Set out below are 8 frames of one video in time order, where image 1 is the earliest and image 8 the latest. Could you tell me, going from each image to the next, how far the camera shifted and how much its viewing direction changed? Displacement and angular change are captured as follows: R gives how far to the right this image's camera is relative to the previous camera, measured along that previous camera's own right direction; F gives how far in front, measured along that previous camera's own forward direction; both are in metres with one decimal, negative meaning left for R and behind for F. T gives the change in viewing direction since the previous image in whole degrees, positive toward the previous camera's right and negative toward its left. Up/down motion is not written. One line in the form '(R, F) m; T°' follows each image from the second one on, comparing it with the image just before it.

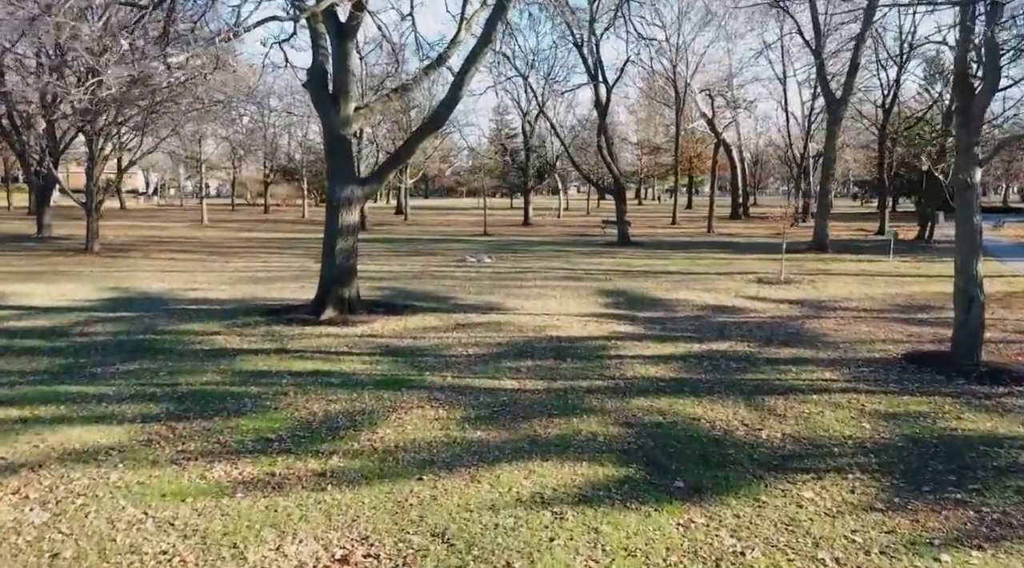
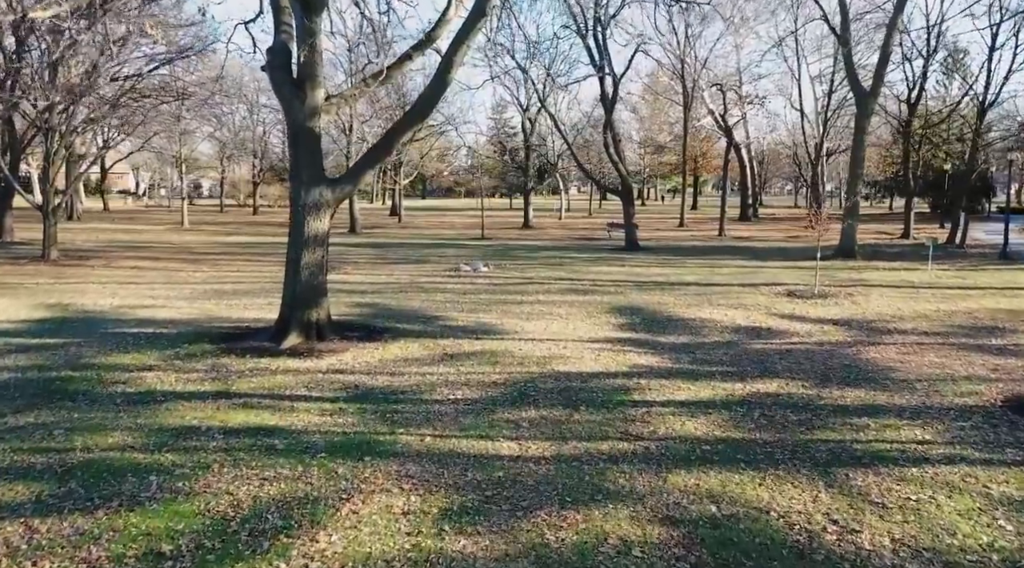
(0.0, +1.9) m; 0°
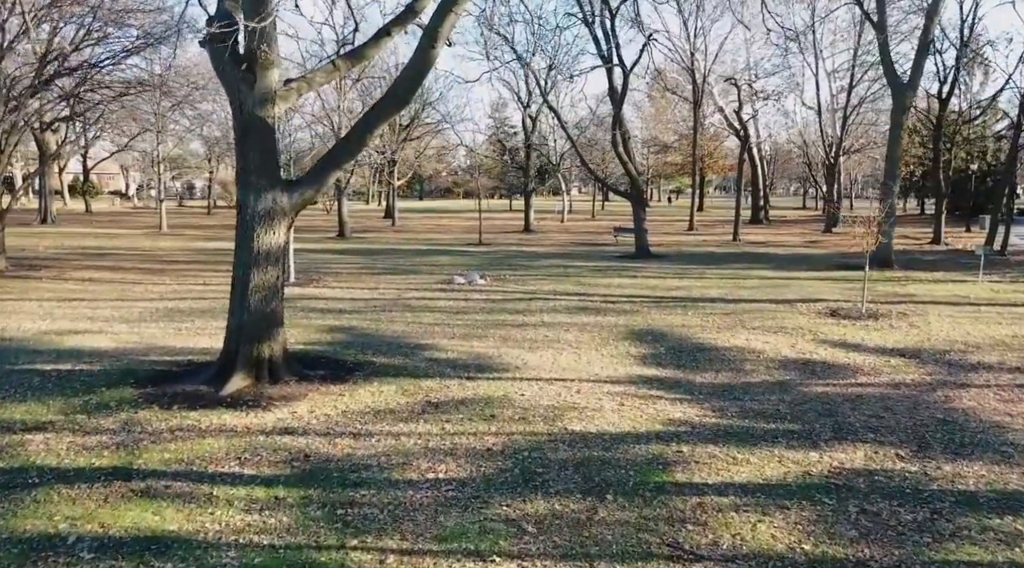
(0.0, +2.0) m; 0°
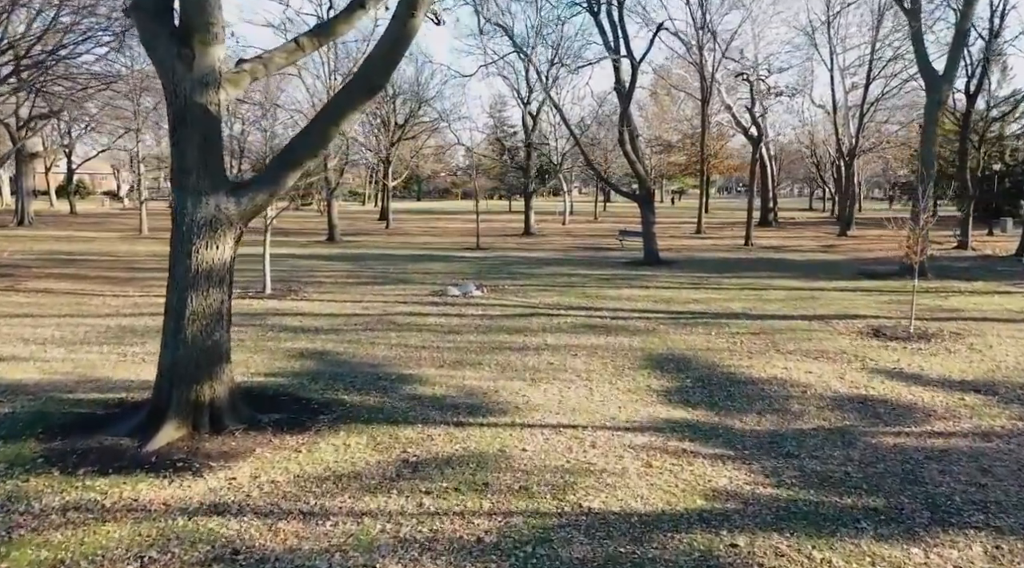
(0.0, +1.6) m; 0°
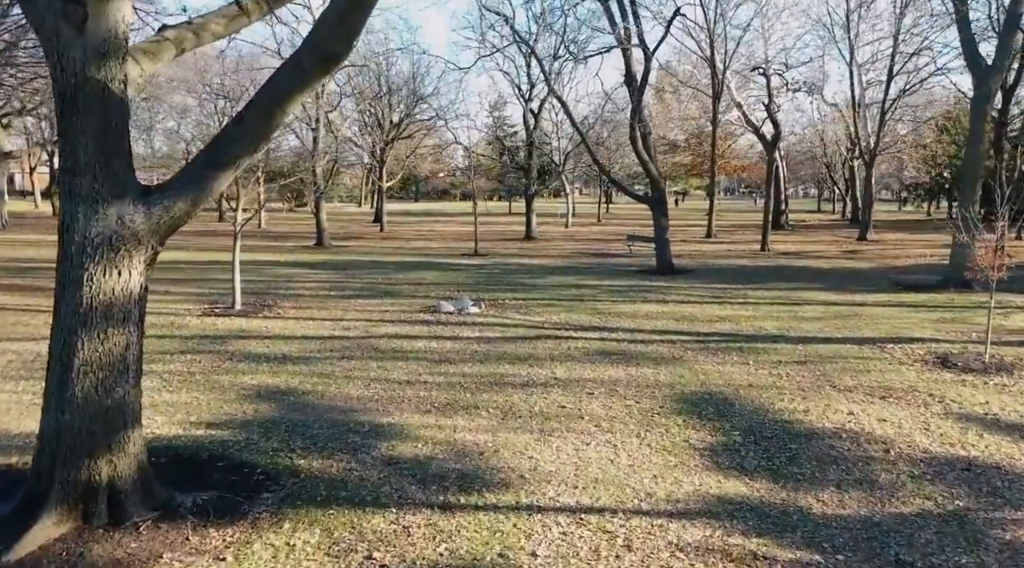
(0.0, +1.8) m; 0°
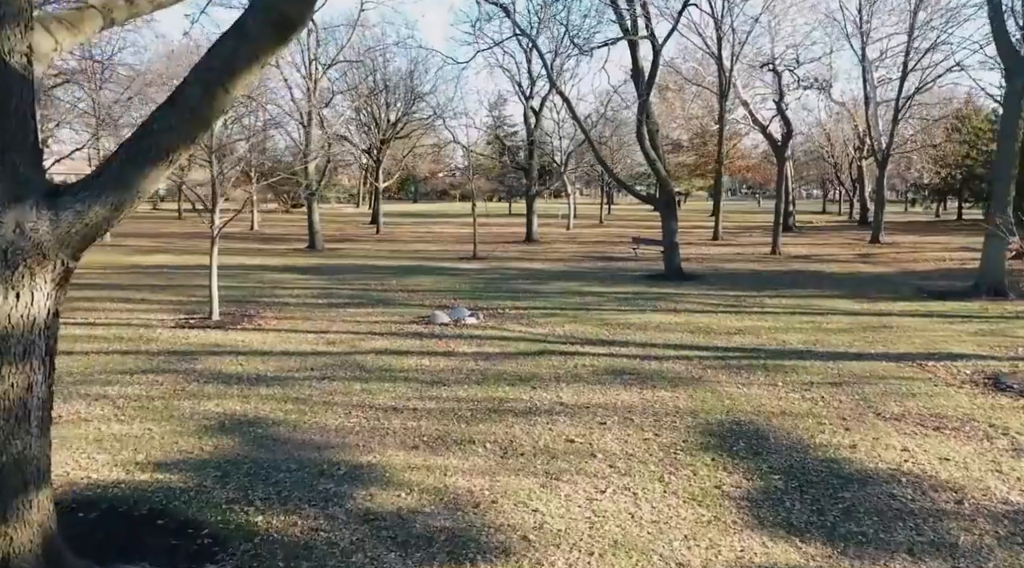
(0.0, +1.0) m; 0°
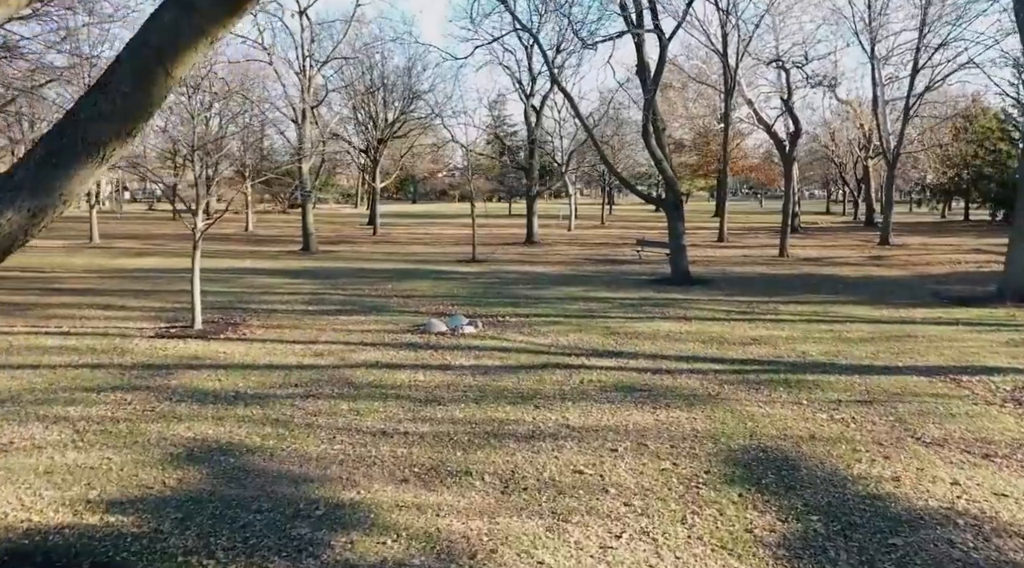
(0.0, +0.7) m; 0°
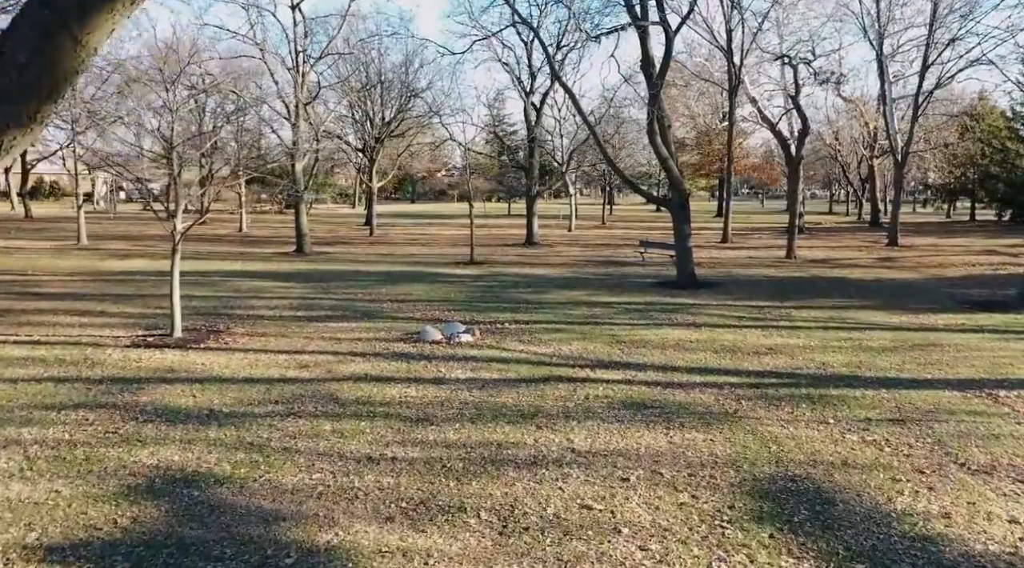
(0.0, +0.7) m; 0°
